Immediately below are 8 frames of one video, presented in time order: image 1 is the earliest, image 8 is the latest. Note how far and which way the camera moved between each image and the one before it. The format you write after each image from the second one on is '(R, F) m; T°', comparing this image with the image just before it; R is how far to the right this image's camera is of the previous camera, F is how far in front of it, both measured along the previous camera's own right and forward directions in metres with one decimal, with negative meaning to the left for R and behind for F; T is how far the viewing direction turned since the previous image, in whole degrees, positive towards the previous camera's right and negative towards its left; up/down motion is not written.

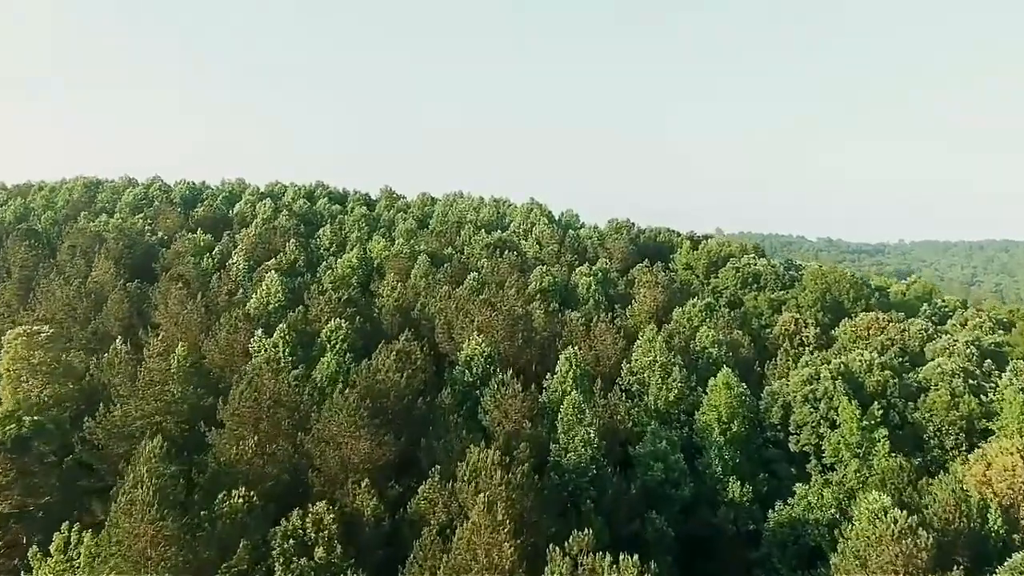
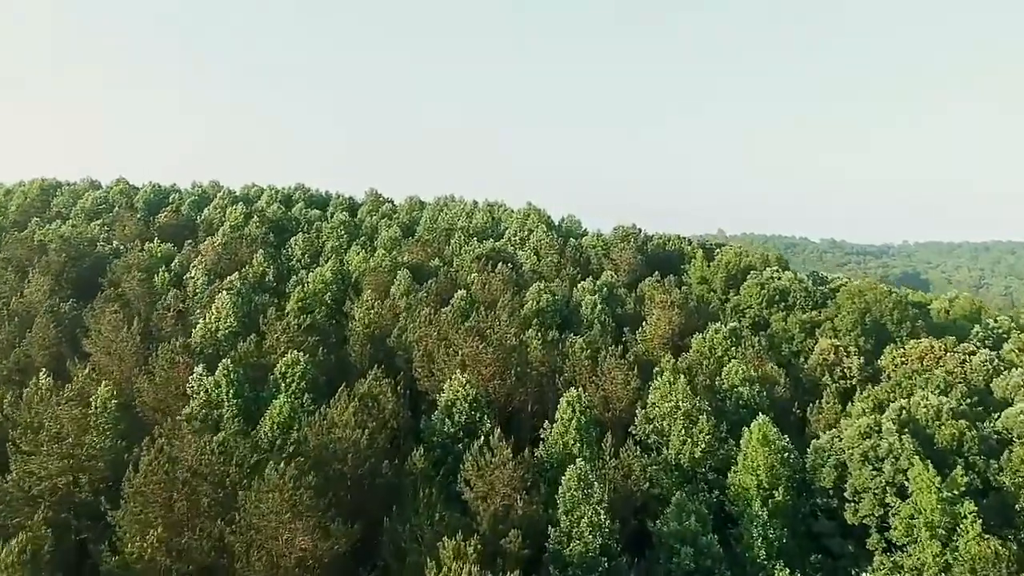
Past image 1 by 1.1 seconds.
(+0.5, +9.5) m; 0°
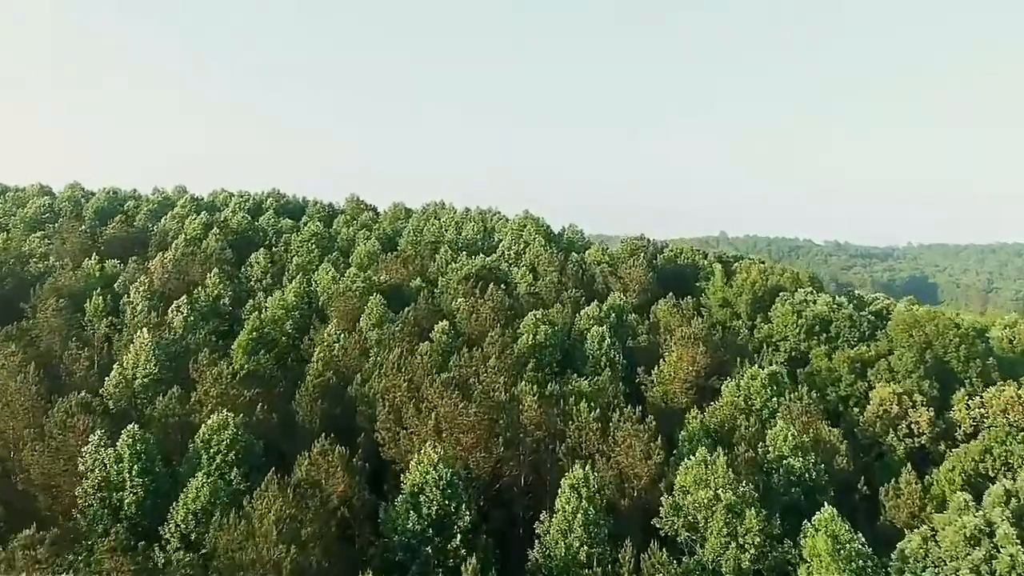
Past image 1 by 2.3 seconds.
(+0.5, +10.5) m; 0°
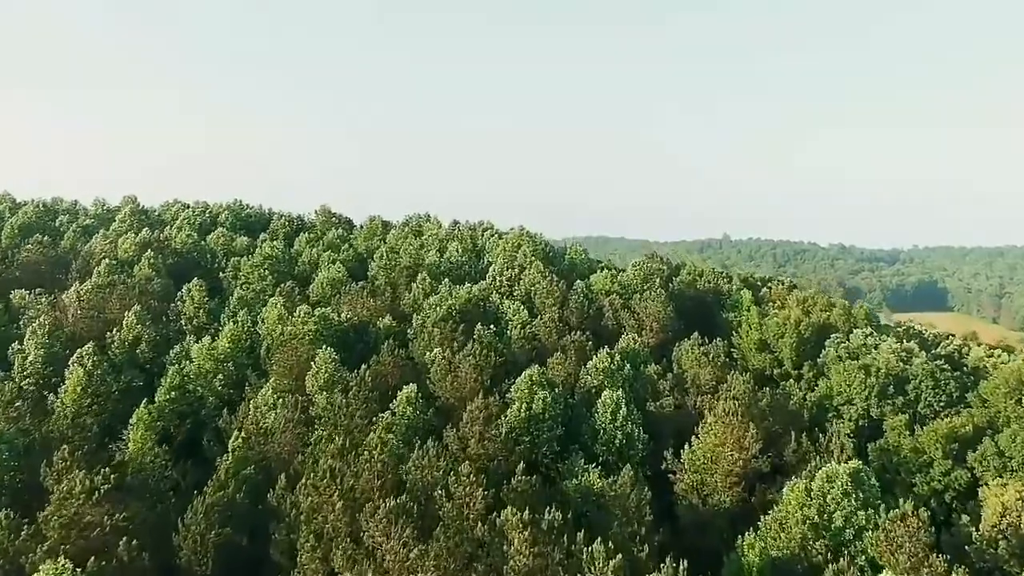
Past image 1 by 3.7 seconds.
(+0.6, +12.8) m; 0°
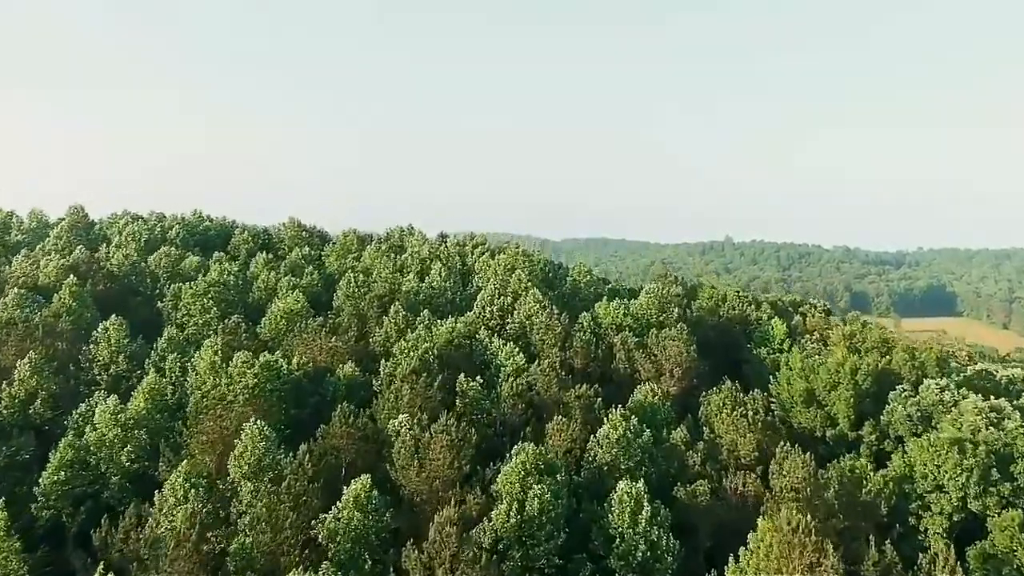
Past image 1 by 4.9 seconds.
(+0.5, +10.6) m; 0°
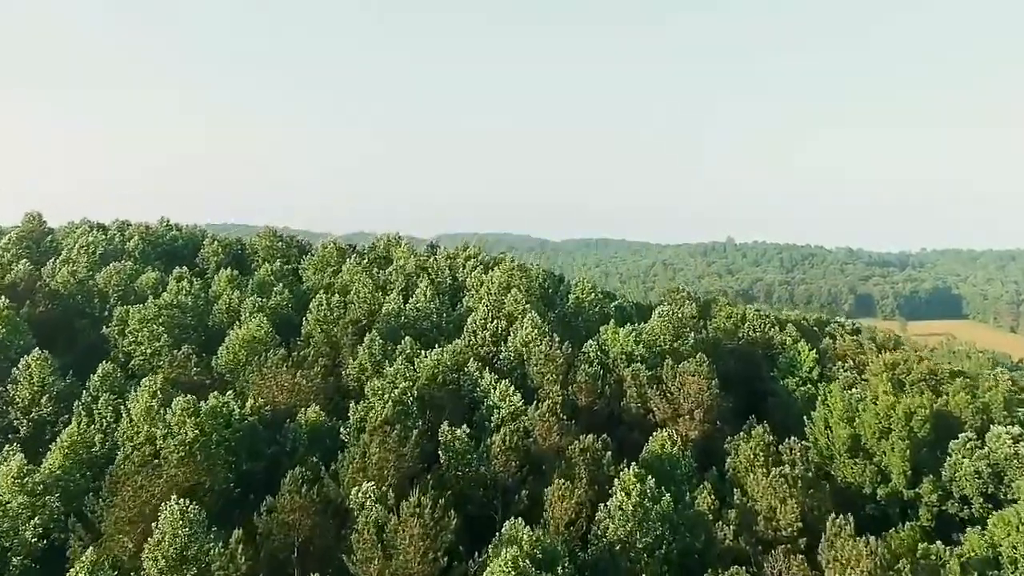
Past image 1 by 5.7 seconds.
(+0.3, +7.0) m; 0°
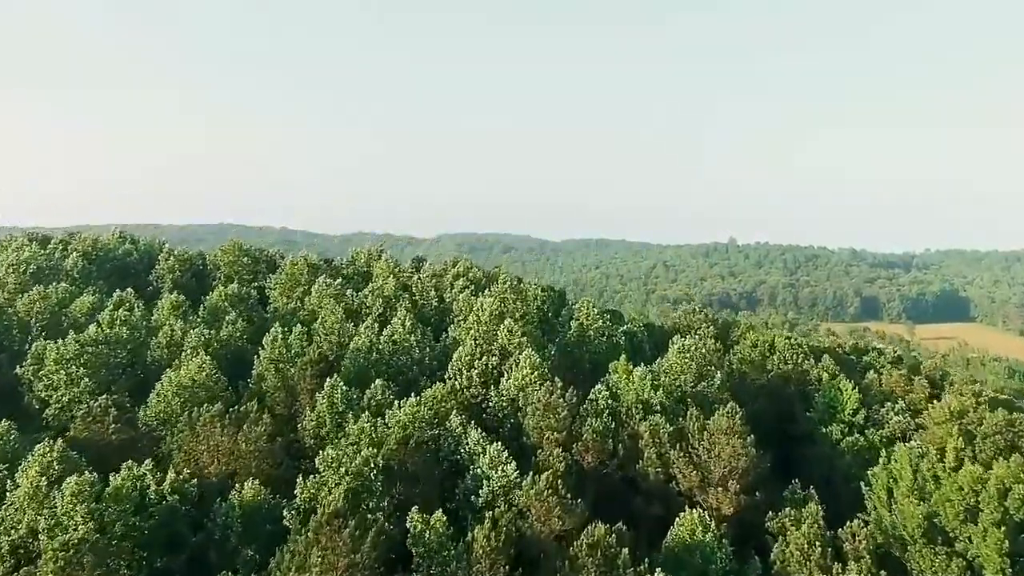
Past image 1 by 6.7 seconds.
(+0.4, +8.1) m; 0°
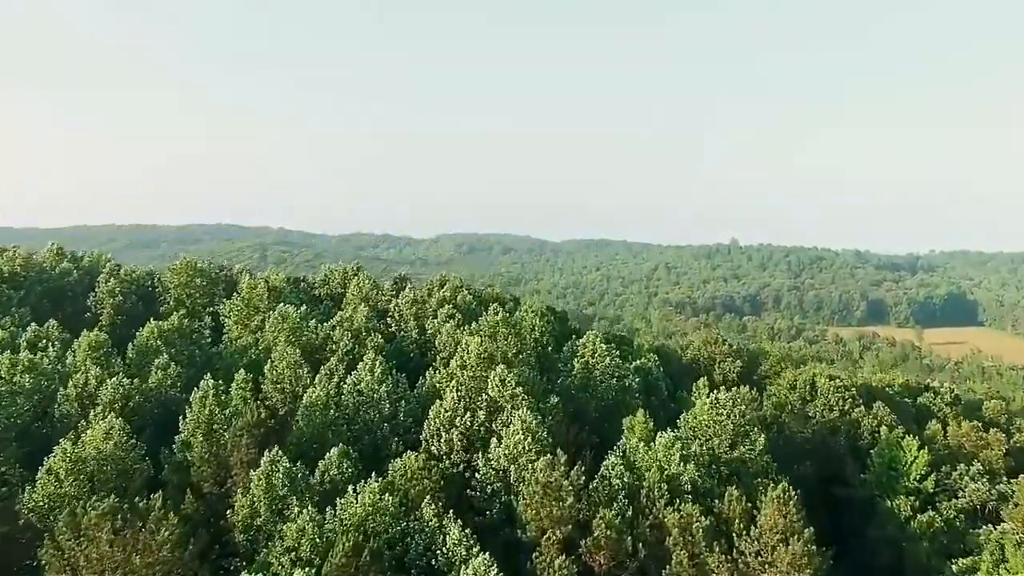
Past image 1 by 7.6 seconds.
(+0.3, +8.4) m; 0°
